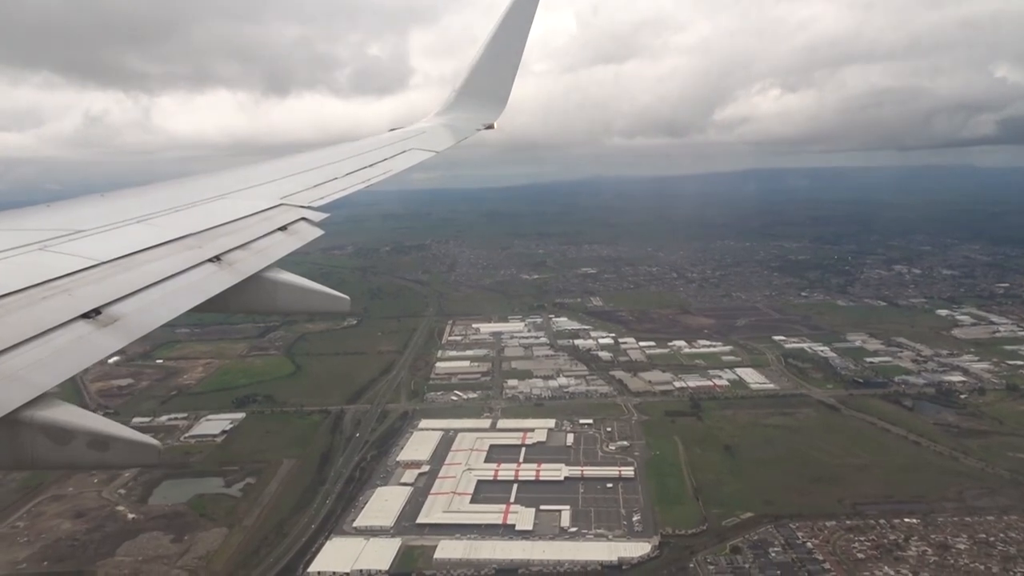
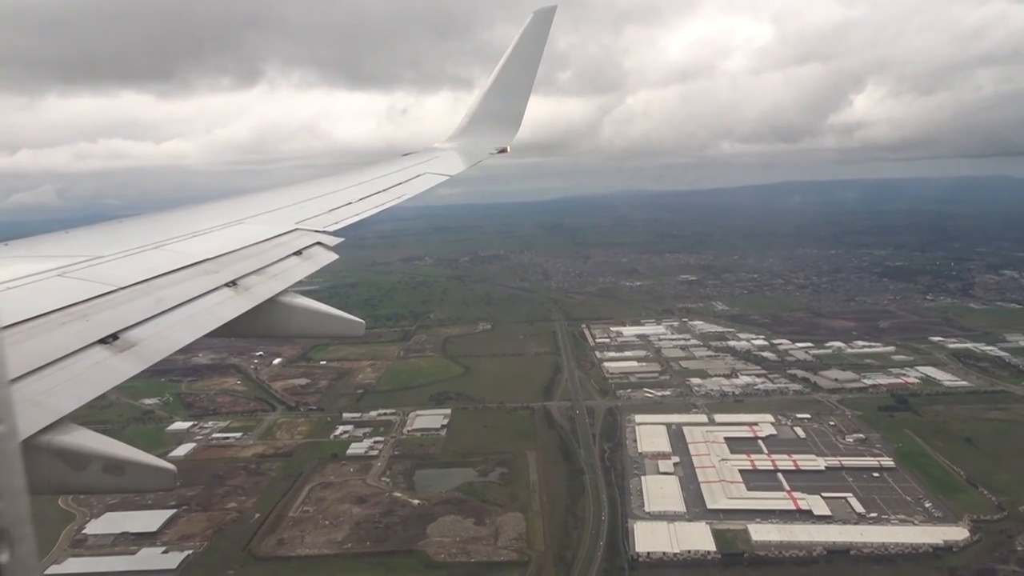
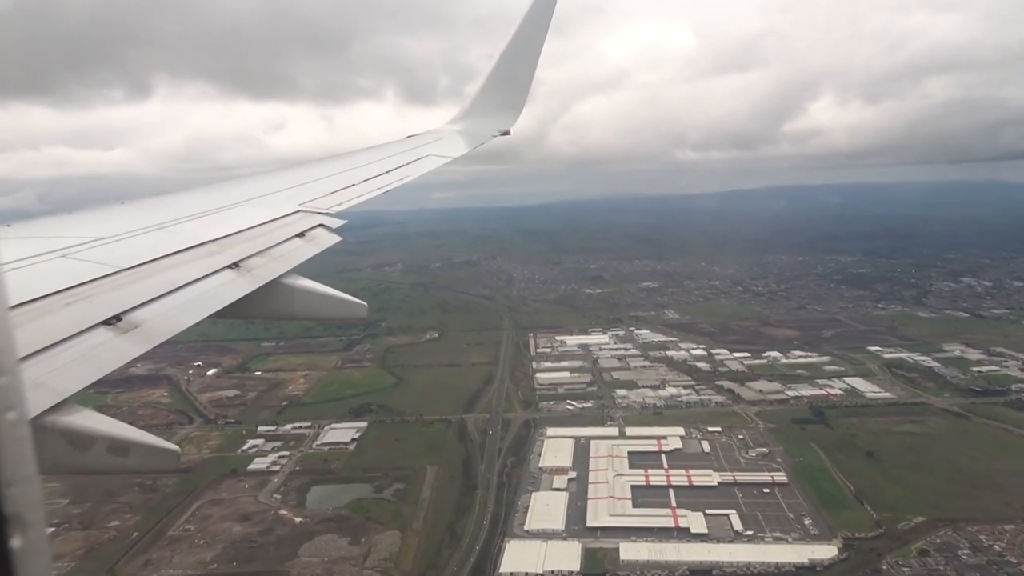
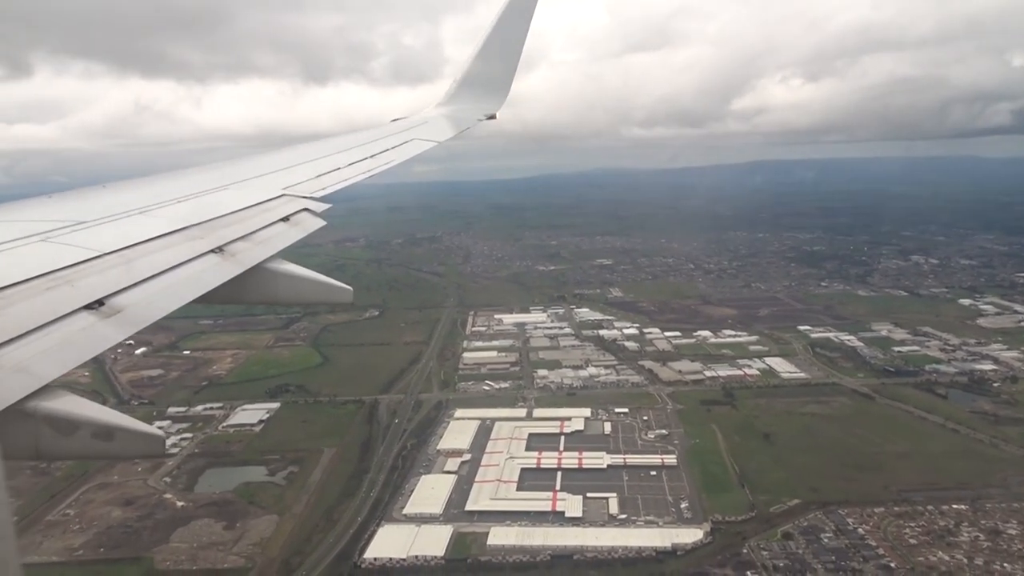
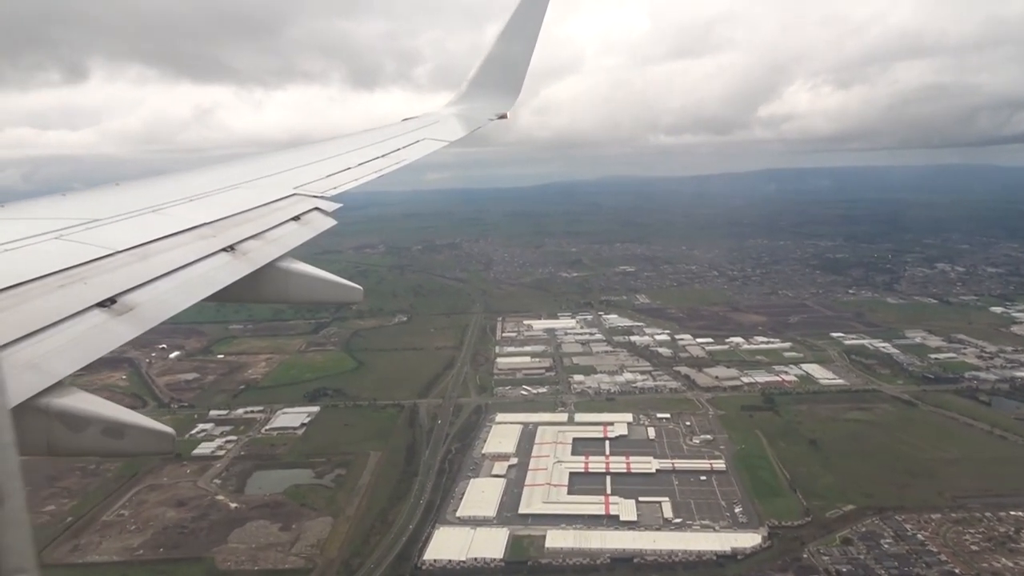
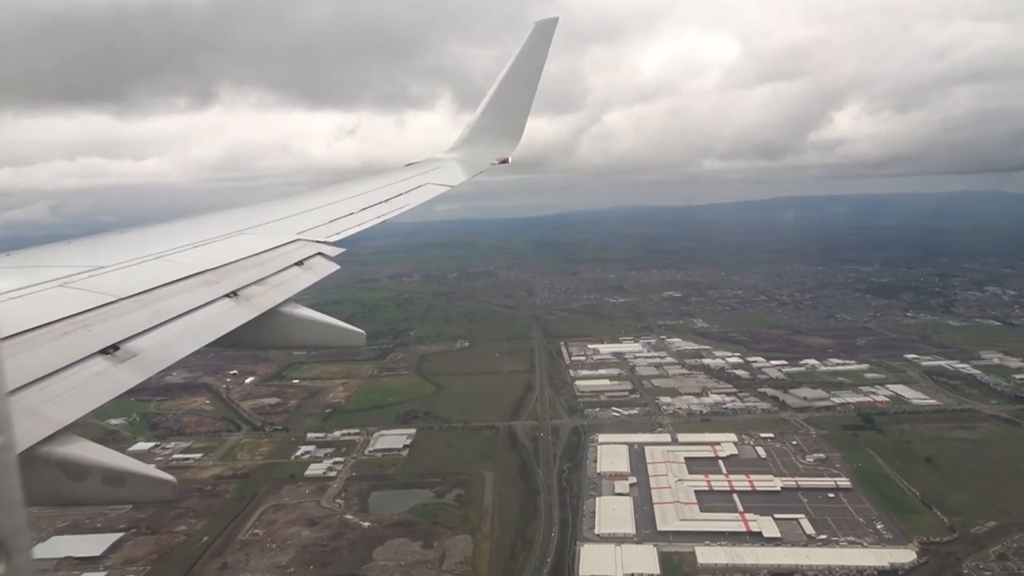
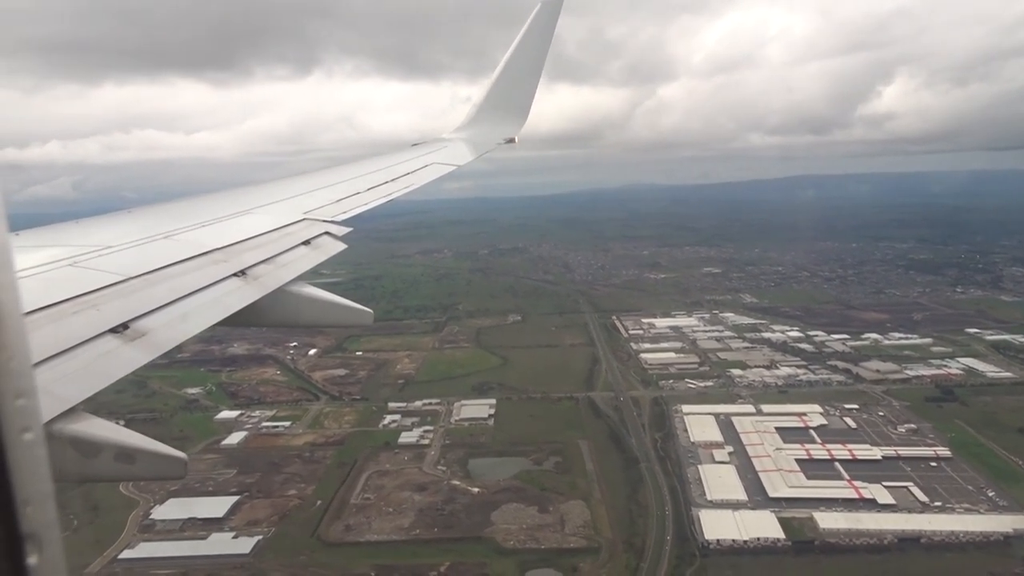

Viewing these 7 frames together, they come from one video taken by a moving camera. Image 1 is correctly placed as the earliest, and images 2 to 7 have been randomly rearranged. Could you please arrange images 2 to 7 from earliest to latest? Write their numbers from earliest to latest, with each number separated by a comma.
4, 5, 3, 6, 2, 7
